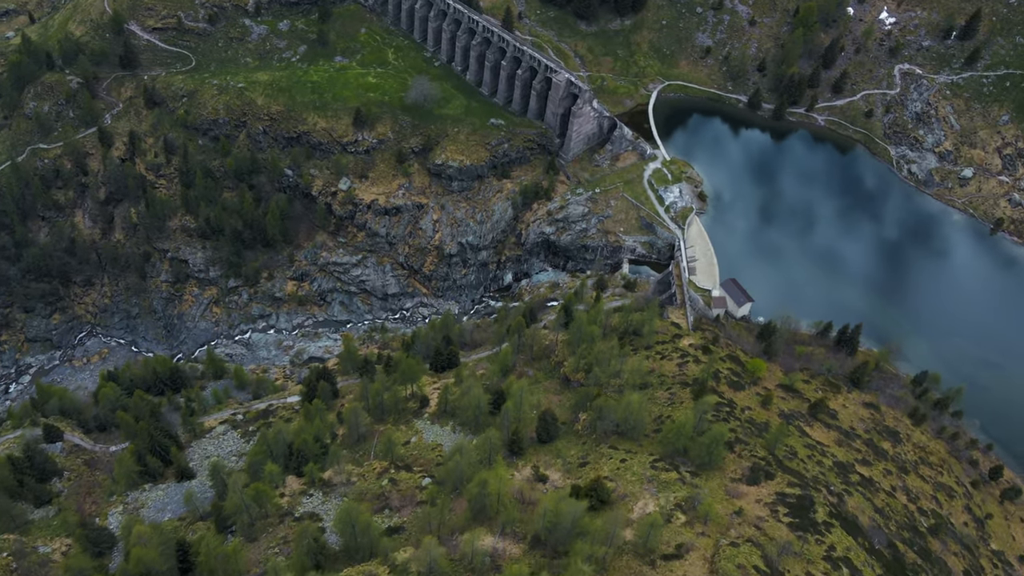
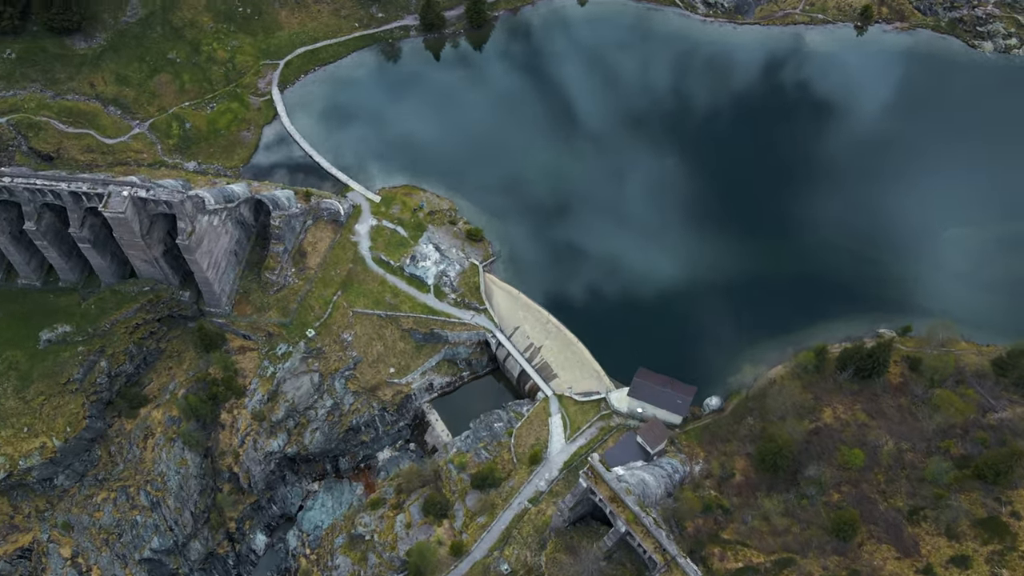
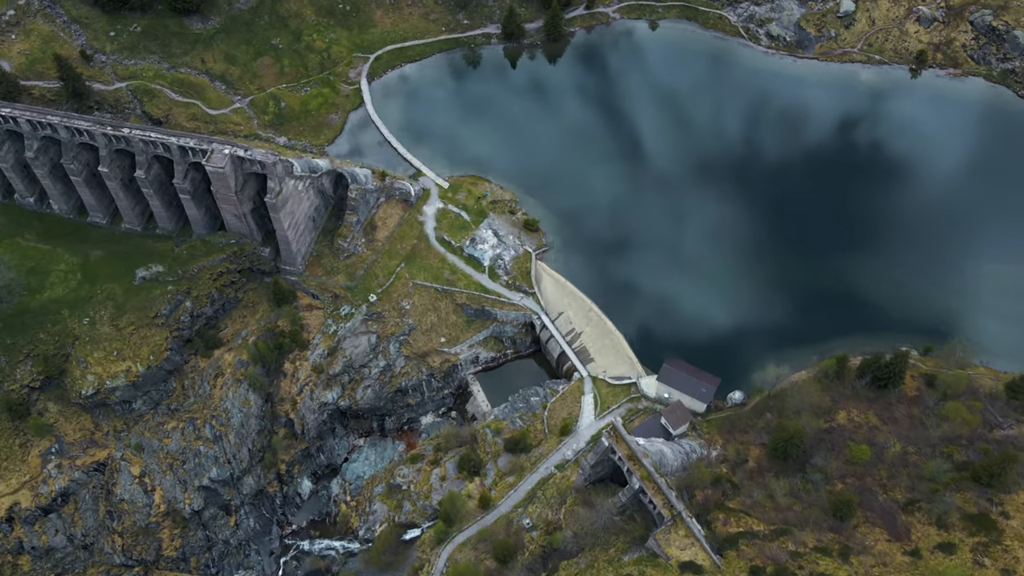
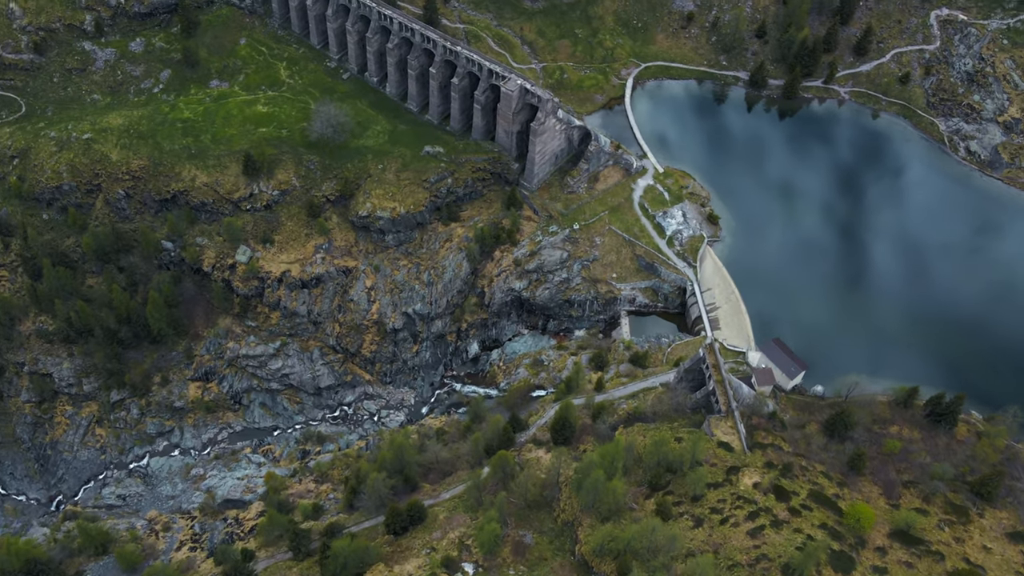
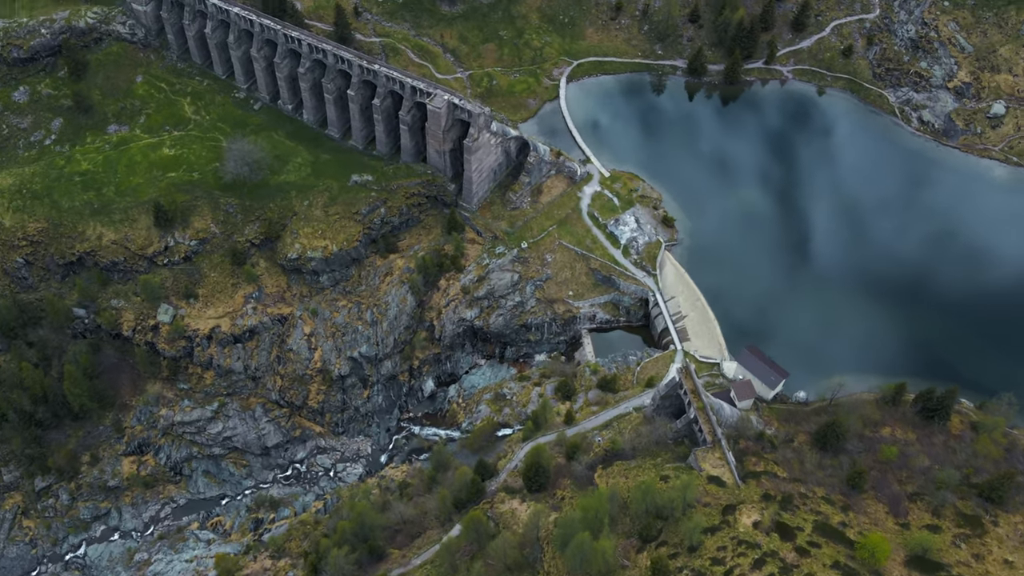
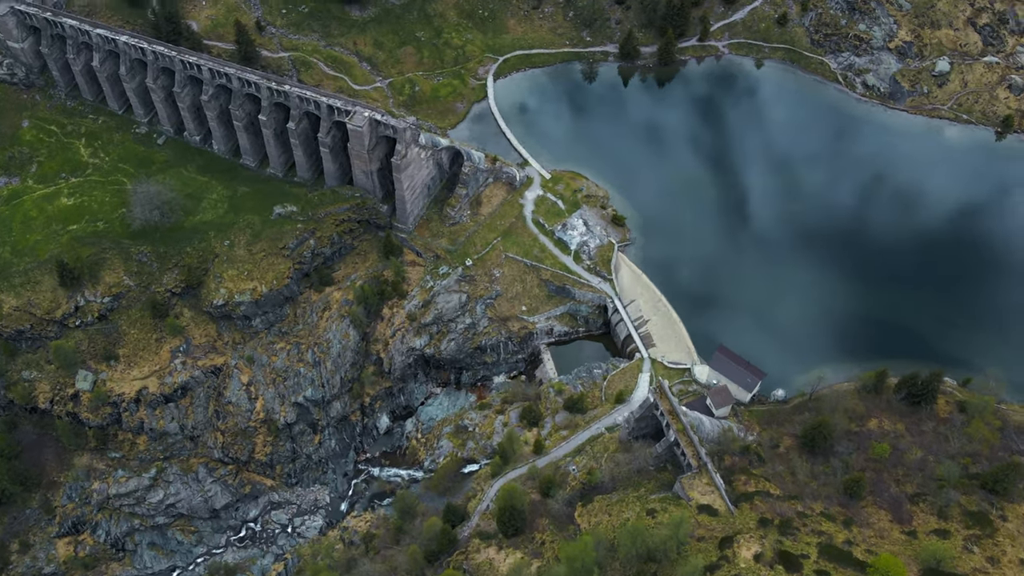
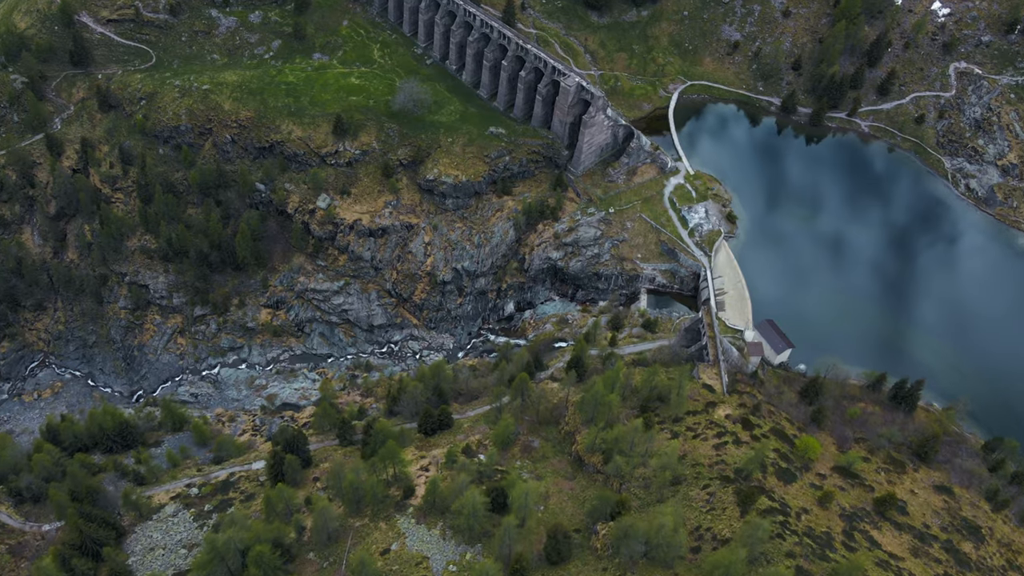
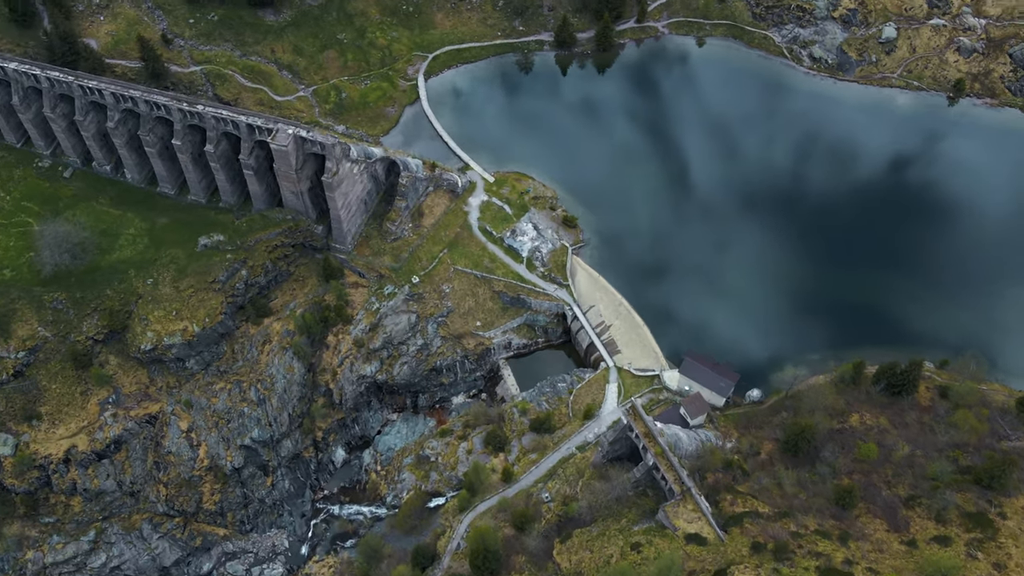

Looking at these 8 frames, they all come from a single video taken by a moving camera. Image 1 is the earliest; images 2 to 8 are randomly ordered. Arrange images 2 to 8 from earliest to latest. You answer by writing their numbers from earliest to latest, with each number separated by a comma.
7, 4, 5, 6, 8, 3, 2
